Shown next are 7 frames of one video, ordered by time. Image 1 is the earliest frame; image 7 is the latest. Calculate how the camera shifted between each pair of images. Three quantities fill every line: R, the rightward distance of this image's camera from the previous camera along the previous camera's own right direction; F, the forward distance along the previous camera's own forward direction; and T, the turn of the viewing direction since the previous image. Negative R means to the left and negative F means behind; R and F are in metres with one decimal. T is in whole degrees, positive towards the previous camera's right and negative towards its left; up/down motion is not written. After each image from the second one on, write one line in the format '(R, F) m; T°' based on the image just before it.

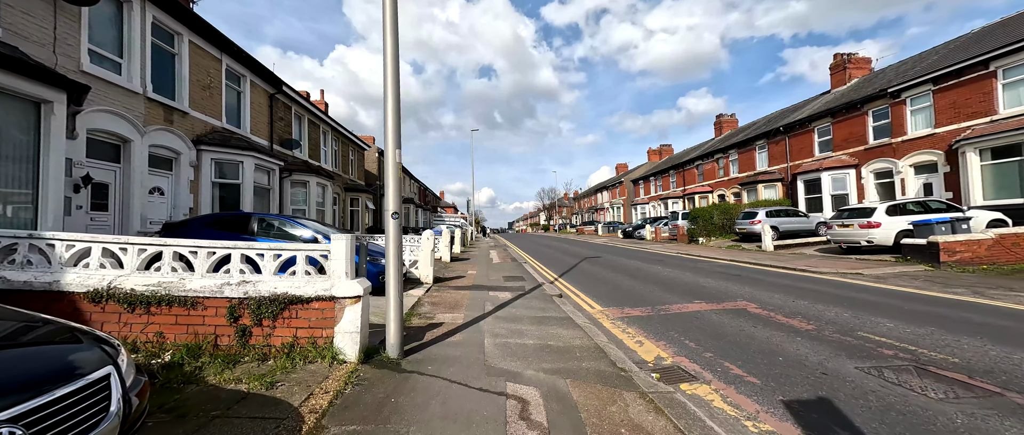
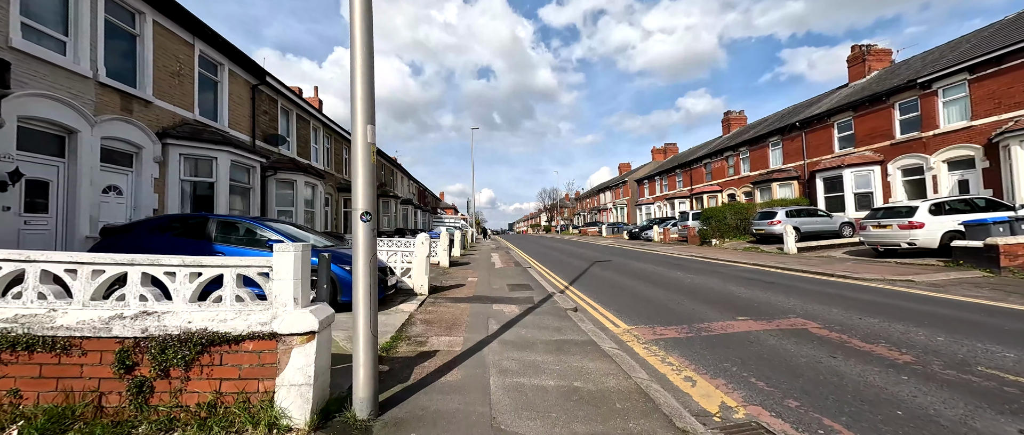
(-0.1, +1.1) m; 0°
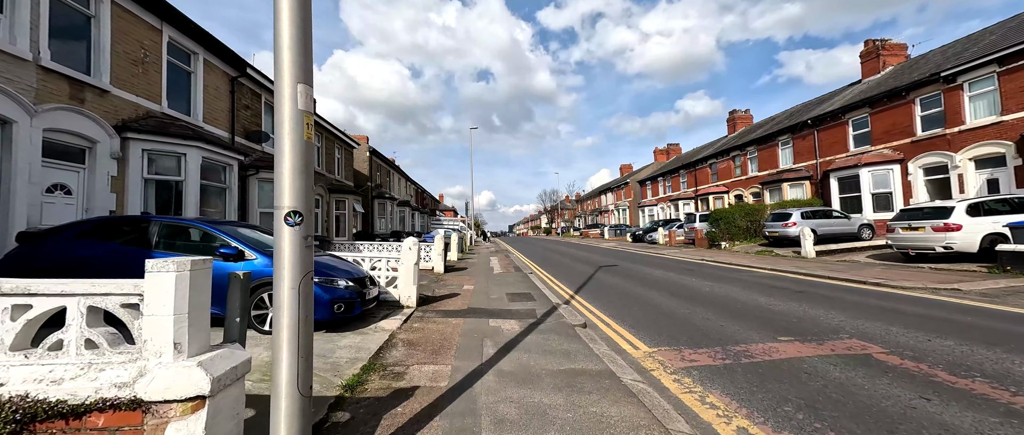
(0.0, +0.9) m; 0°
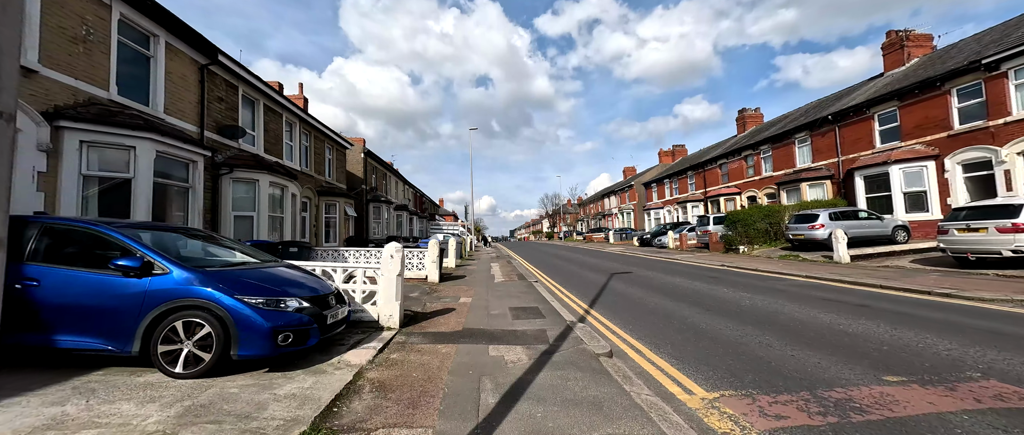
(-0.1, +1.2) m; 0°
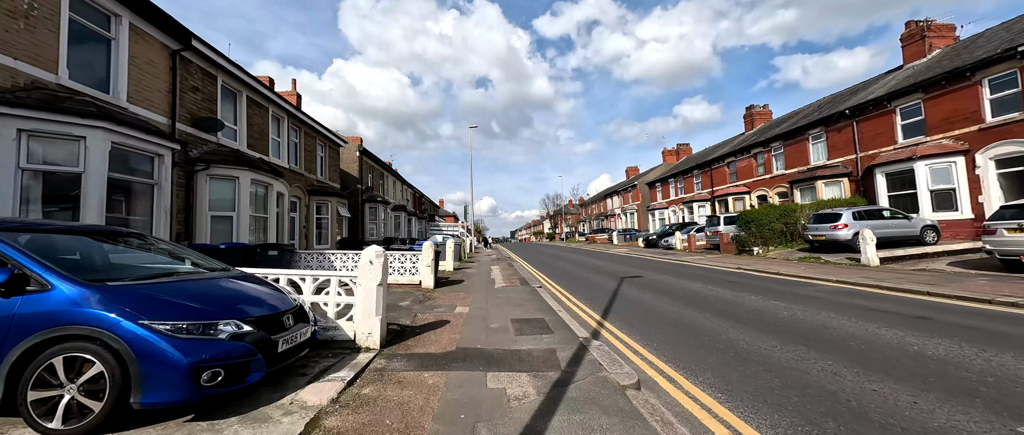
(0.0, +0.9) m; 0°
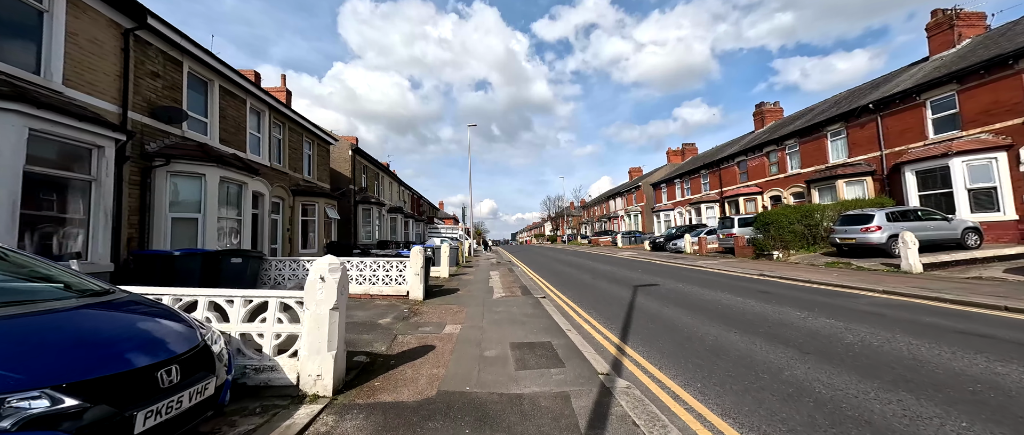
(0.0, +1.2) m; 0°
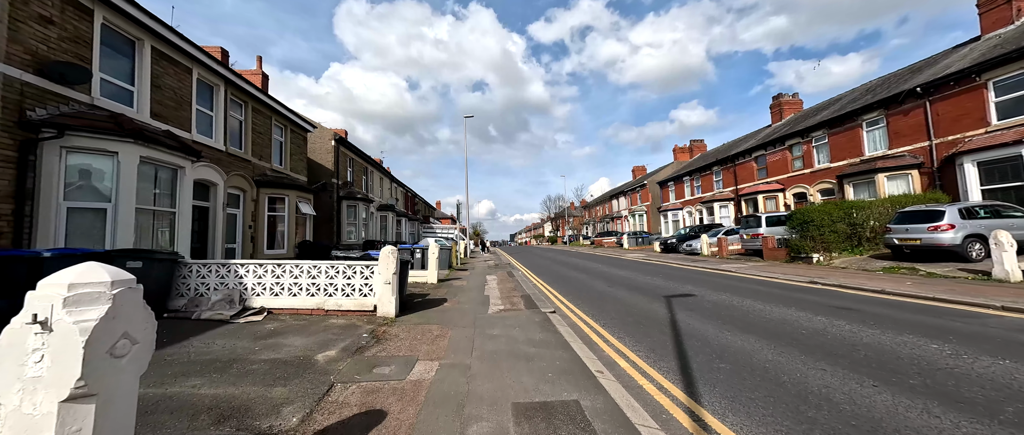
(-0.1, +2.0) m; 0°
